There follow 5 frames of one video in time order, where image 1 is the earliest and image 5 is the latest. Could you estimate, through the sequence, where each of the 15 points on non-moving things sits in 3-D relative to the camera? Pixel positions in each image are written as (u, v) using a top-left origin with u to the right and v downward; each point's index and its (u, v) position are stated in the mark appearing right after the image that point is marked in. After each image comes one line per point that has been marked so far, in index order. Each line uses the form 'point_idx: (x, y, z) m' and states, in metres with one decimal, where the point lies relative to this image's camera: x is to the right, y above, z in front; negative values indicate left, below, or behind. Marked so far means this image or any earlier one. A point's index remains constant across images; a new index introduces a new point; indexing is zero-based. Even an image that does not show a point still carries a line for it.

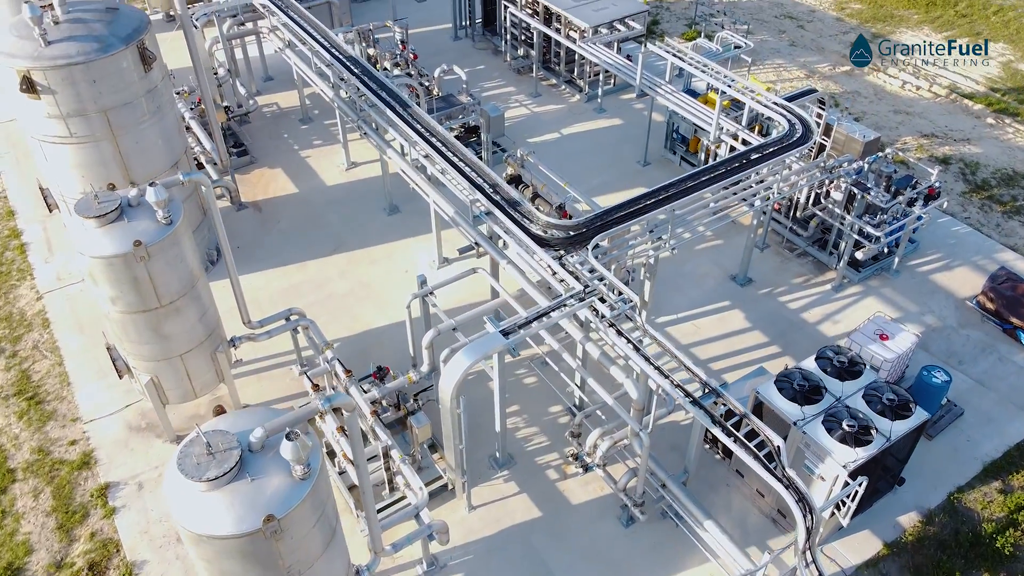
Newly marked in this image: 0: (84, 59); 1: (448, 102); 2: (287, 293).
0: (-6.8, +3.6, +12.8) m
1: (-1.6, +4.5, +19.4) m
2: (-4.4, -0.1, +15.9) m
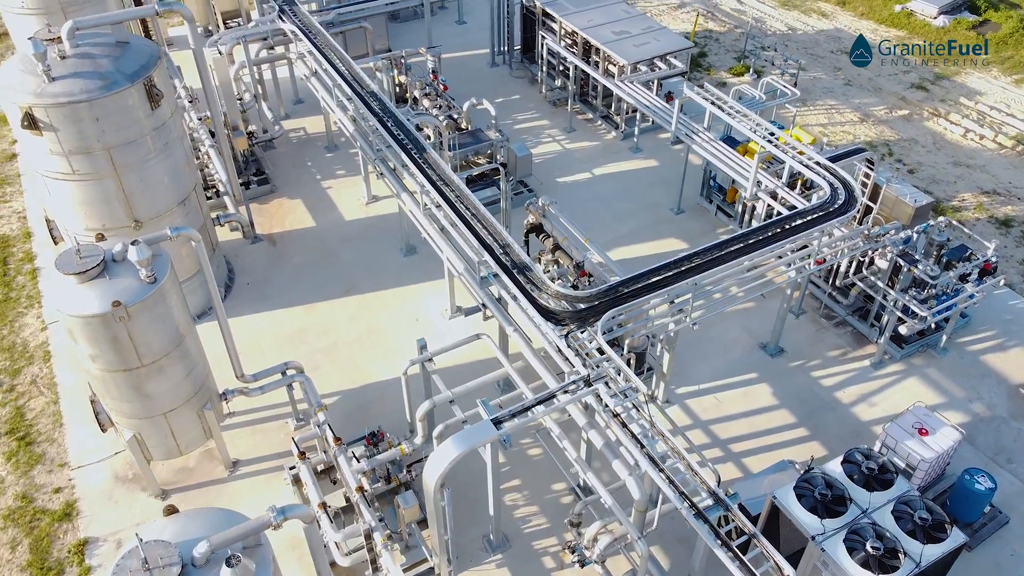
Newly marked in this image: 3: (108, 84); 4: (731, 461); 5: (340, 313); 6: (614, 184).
0: (-6.5, +2.9, +12.3) m
1: (-0.9, +3.5, +18.7) m
2: (-4.2, -0.9, +15.3) m
3: (-6.3, +3.2, +12.5) m
4: (+3.5, -2.8, +13.0) m
5: (-3.4, -0.5, +15.8) m
6: (+2.4, +2.5, +19.1) m
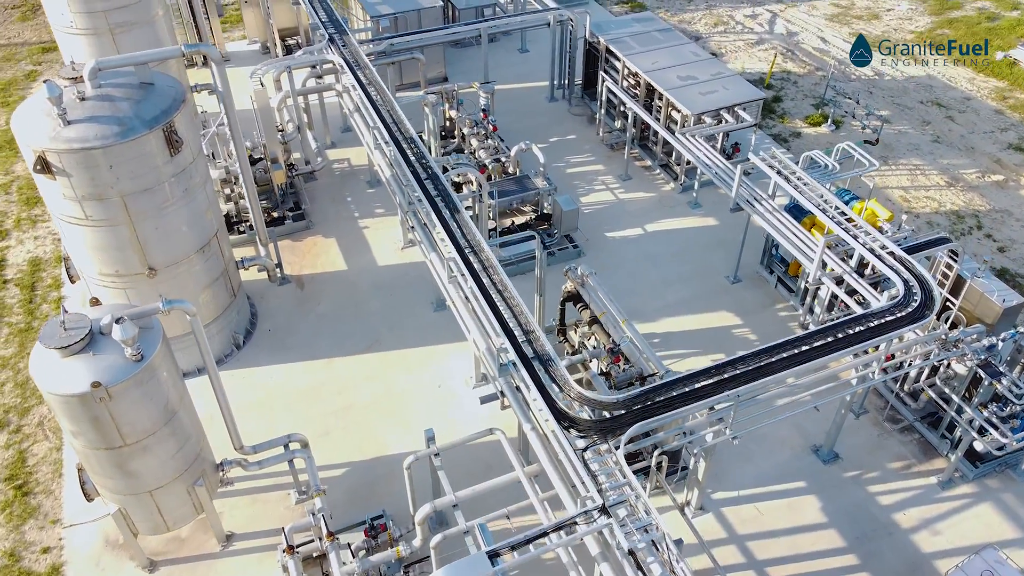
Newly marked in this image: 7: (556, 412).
0: (-6.0, +2.1, +11.7) m
1: (+0.2, +2.3, +17.5) m
2: (-3.7, -1.9, +14.5) m
3: (-5.7, +2.3, +11.9) m
4: (+3.6, -4.3, +11.5) m
5: (-2.8, -1.5, +14.9) m
6: (+3.4, +1.0, +17.7) m
7: (+0.6, -1.6, +10.4) m
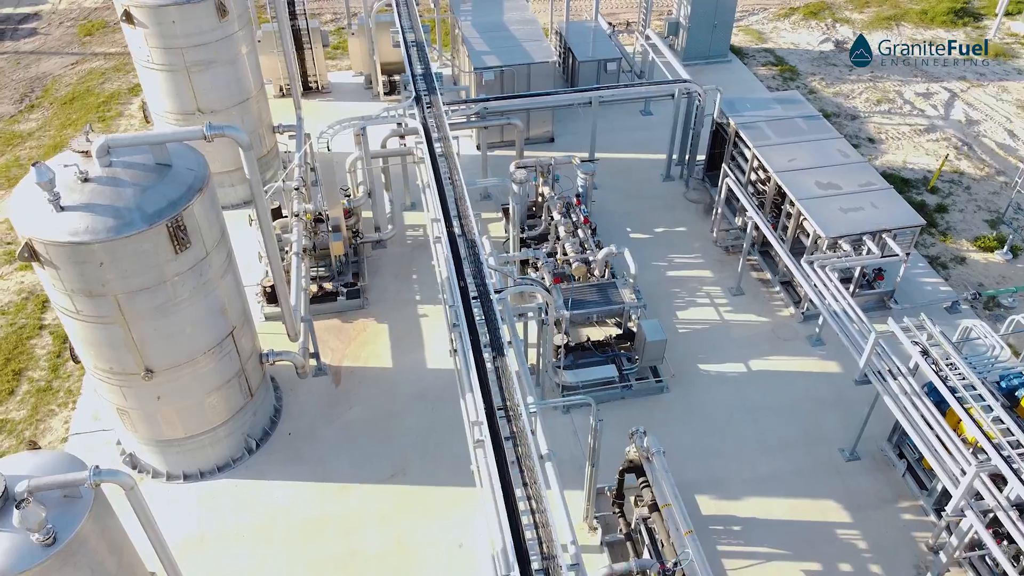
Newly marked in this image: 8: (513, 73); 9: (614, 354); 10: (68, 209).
0: (-5.3, +0.6, +10.0) m
1: (+1.7, -0.1, +14.9) m
2: (-3.1, -3.7, +12.5) m
3: (-4.9, +0.8, +10.2) m
4: (+3.3, -7.0, +8.4) m
5: (-2.2, -3.5, +12.8) m
6: (+4.7, -1.8, +14.5) m
7: (+0.5, -3.9, +7.8) m
8: (0.0, +5.2, +19.3) m
9: (+1.9, -1.2, +14.7) m
10: (-5.6, +1.0, +10.1) m
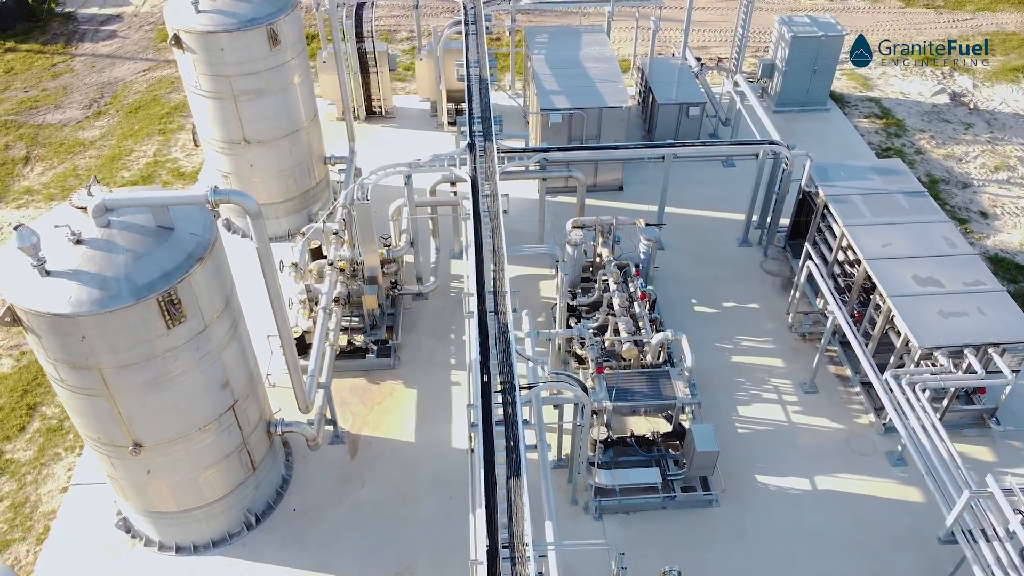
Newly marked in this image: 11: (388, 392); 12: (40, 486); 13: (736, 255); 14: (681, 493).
0: (-5.0, -0.3, +9.1) m
1: (+2.3, -1.6, +13.2) m
2: (-3.0, -4.8, +11.4) m
3: (-4.6, -0.1, +9.2) m
4: (+2.7, -8.6, +6.7) m
5: (-2.0, -4.6, +11.5) m
6: (+5.1, -3.5, +12.6) m
7: (+0.1, -5.2, +6.3) m
8: (+1.6, +3.8, +17.8) m
9: (+2.4, -2.7, +13.1) m
10: (-5.3, +0.1, +9.2) m
11: (-2.3, -1.9, +14.6) m
12: (-7.7, -3.2, +13.2) m
13: (+4.9, +0.7, +17.5) m
14: (+2.6, -3.2, +12.7) m
